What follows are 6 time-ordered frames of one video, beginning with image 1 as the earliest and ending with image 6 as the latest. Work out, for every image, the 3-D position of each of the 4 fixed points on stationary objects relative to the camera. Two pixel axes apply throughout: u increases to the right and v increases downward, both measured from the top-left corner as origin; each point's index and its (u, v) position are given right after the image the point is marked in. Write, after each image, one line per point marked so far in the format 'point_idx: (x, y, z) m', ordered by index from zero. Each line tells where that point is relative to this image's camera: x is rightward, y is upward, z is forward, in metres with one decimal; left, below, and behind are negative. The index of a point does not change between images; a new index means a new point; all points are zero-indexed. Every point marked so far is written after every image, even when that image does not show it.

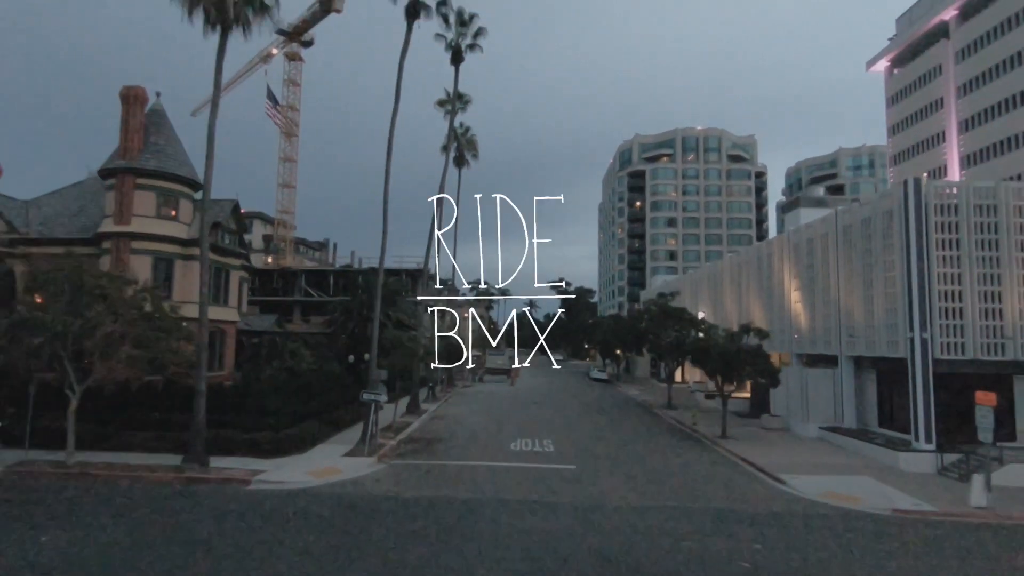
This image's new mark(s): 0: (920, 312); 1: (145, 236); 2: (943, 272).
0: (+10.3, -0.6, +16.9) m
1: (-10.7, +1.4, +19.6) m
2: (+11.0, +0.4, +17.0) m
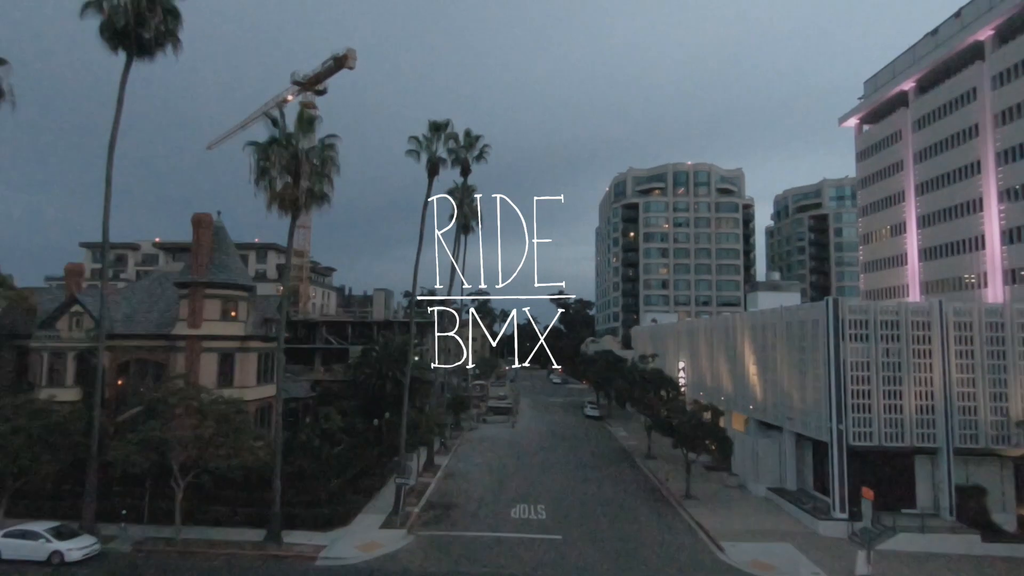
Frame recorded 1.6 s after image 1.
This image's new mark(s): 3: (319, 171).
0: (+10.3, -3.8, +21.3) m
1: (-10.7, -1.8, +24.0) m
2: (+11.0, -2.8, +21.4) m
3: (-5.1, +3.1, +17.9) m
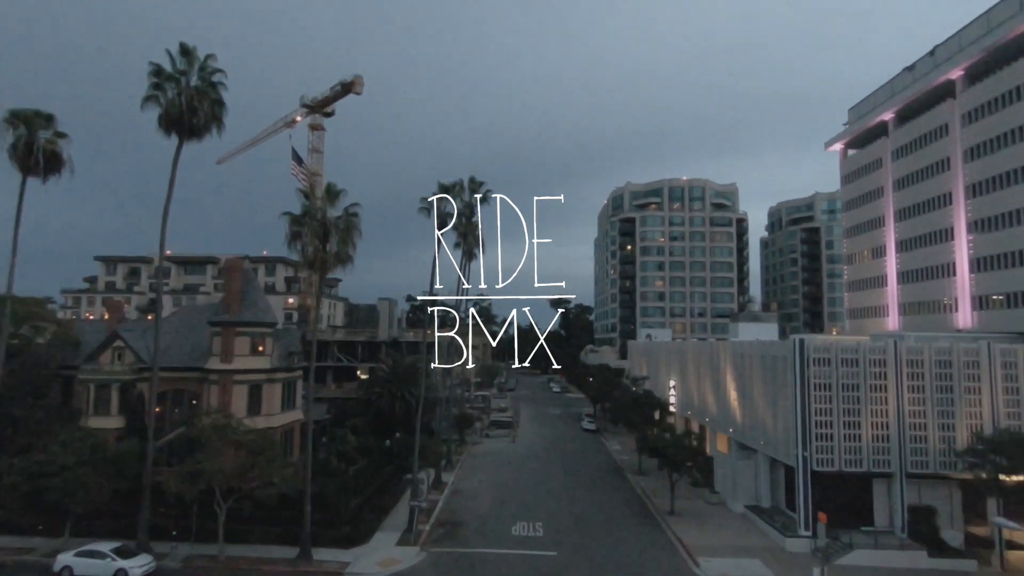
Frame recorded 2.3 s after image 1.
0: (+10.4, -5.3, +23.8) m
1: (-10.7, -3.3, +26.6) m
2: (+11.0, -4.3, +23.9) m
3: (-5.1, +1.6, +20.5) m
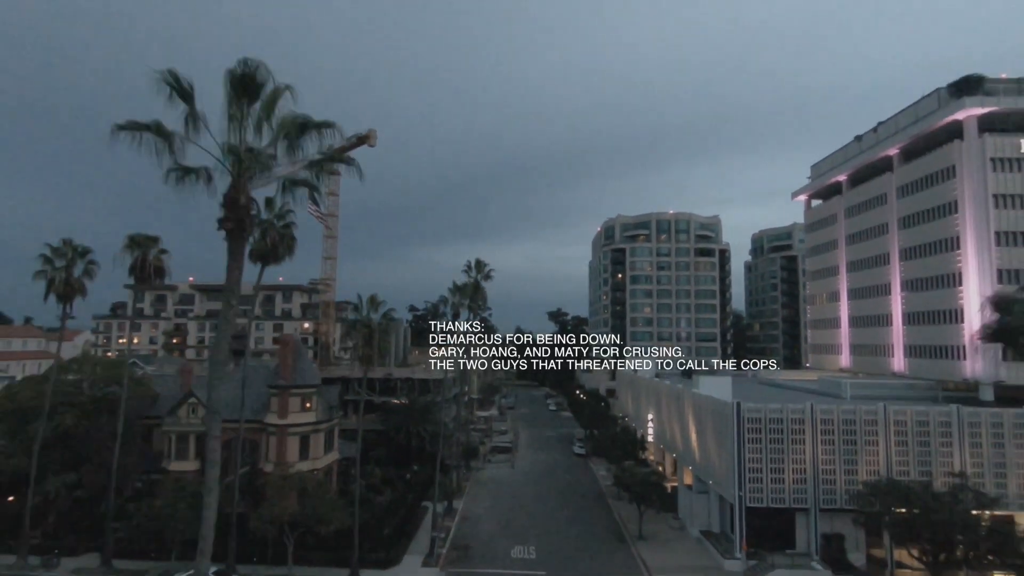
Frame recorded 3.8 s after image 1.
0: (+10.3, -8.7, +30.4) m
1: (-10.8, -6.8, +33.2) m
2: (+11.0, -7.7, +30.5) m
3: (-5.2, -1.9, +27.1) m
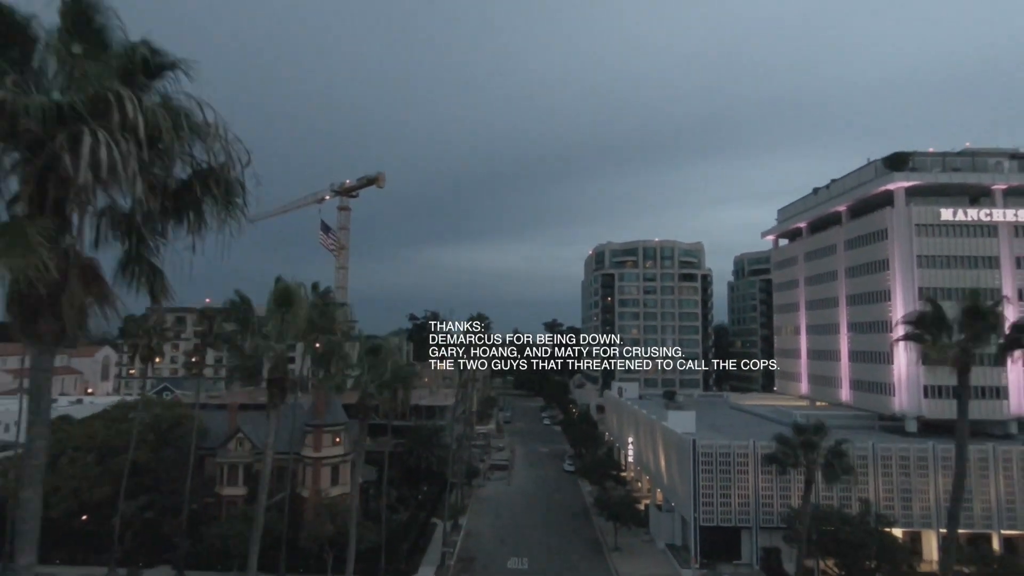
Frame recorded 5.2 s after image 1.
0: (+10.1, -11.9, +37.1) m
1: (-11.0, -10.1, +39.8) m
2: (+10.8, -10.9, +37.2) m
3: (-5.4, -5.1, +33.7) m
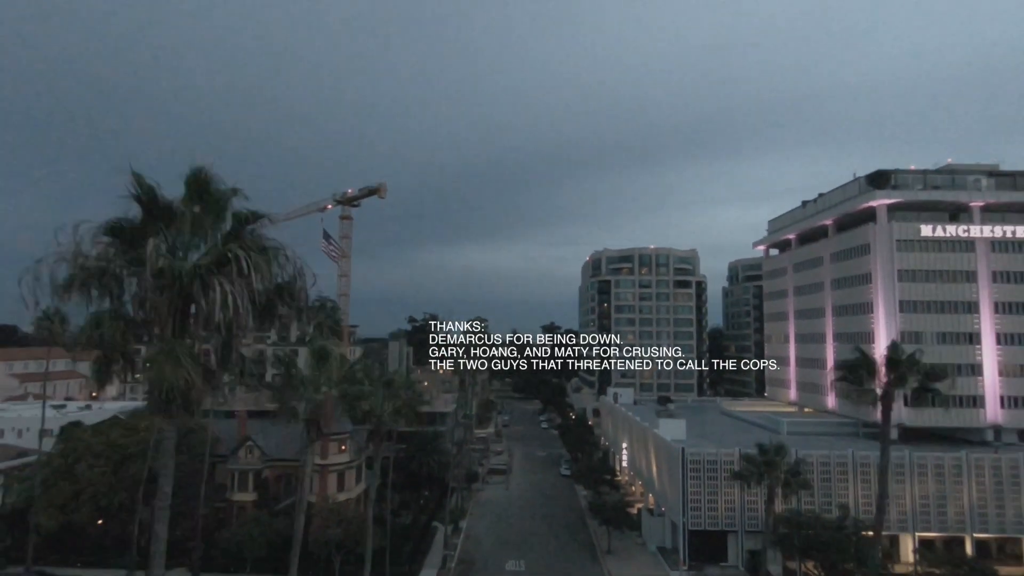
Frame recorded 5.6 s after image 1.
0: (+10.0, -12.9, +39.1) m
1: (-11.1, -11.0, +41.7) m
2: (+10.6, -11.9, +39.2) m
3: (-5.5, -6.1, +35.6) m
